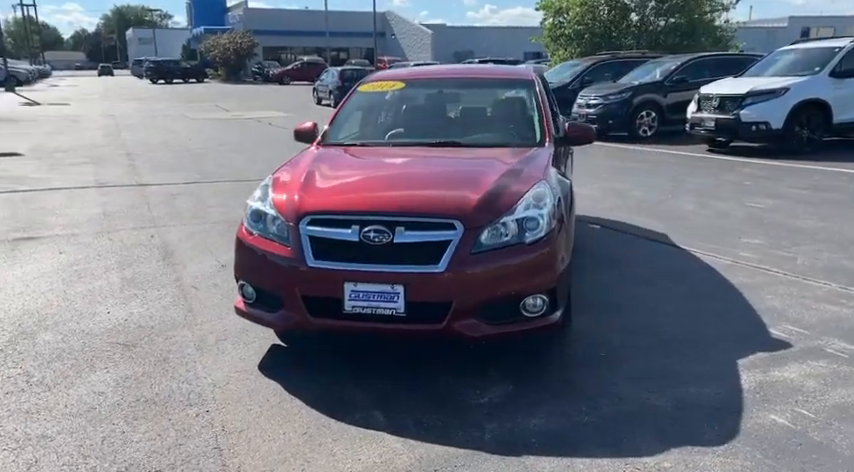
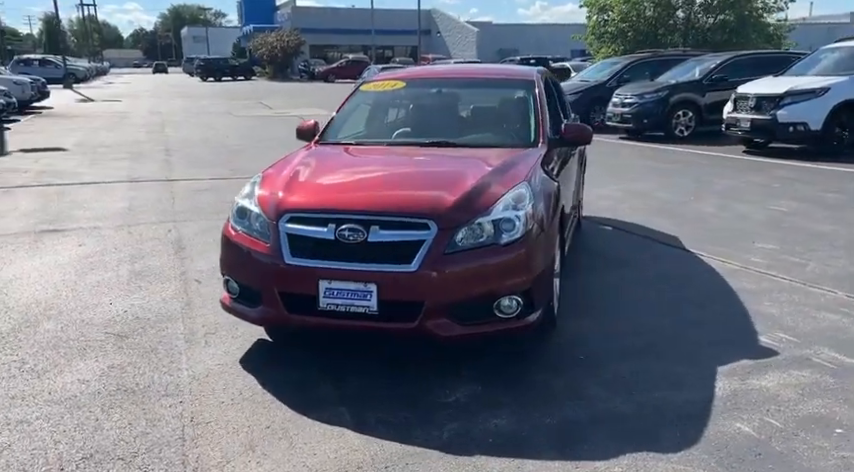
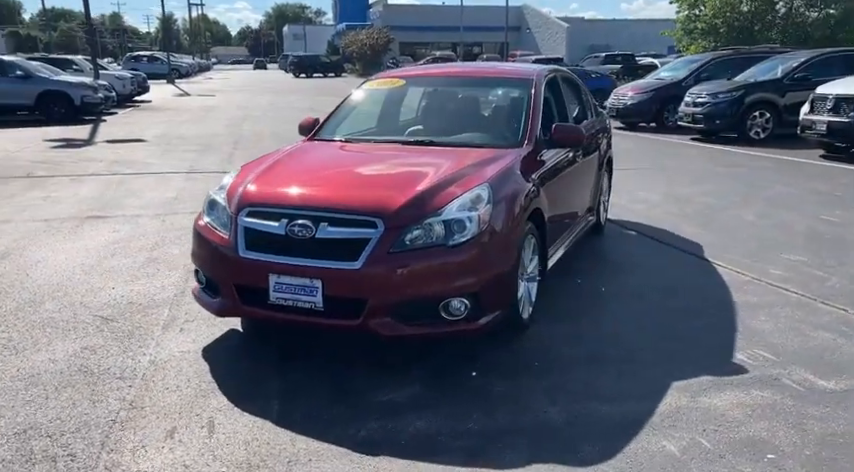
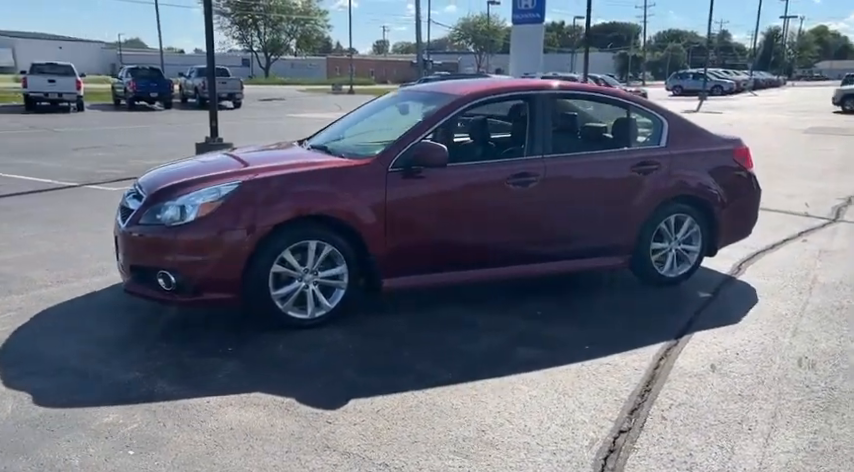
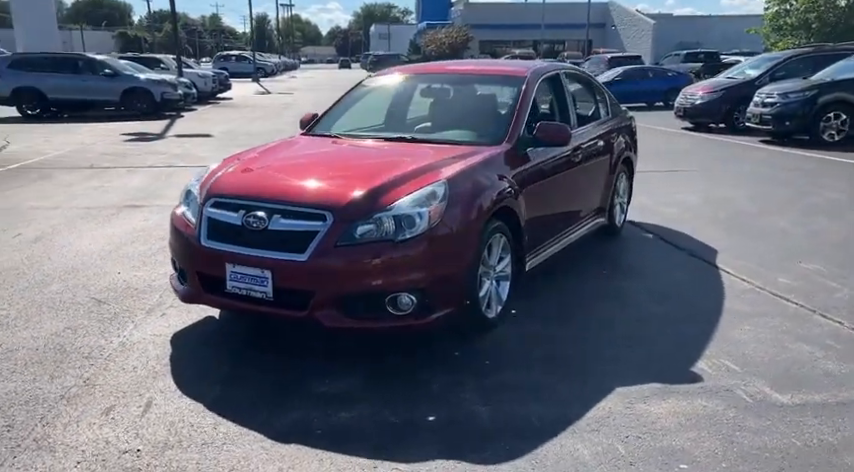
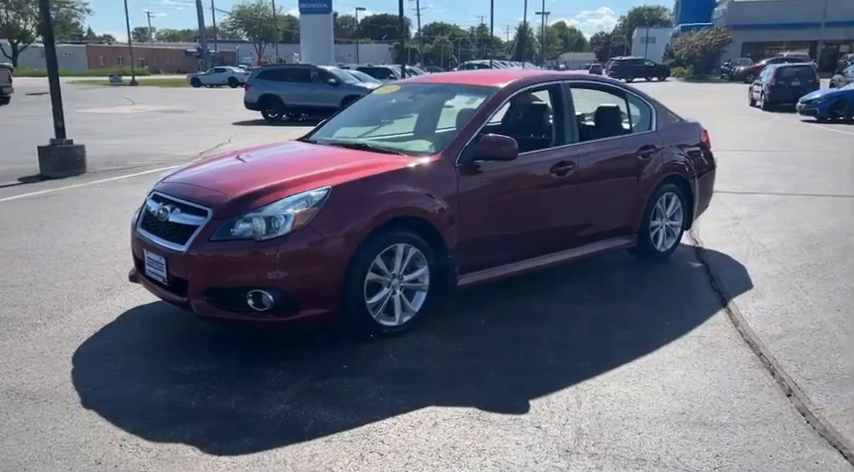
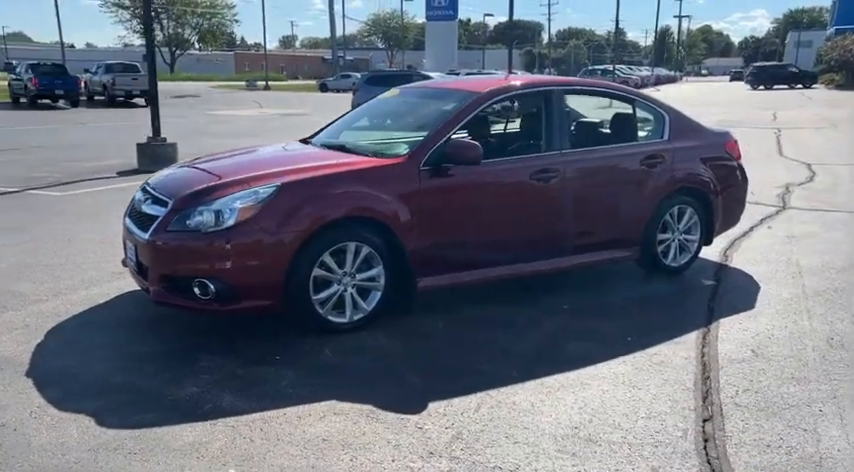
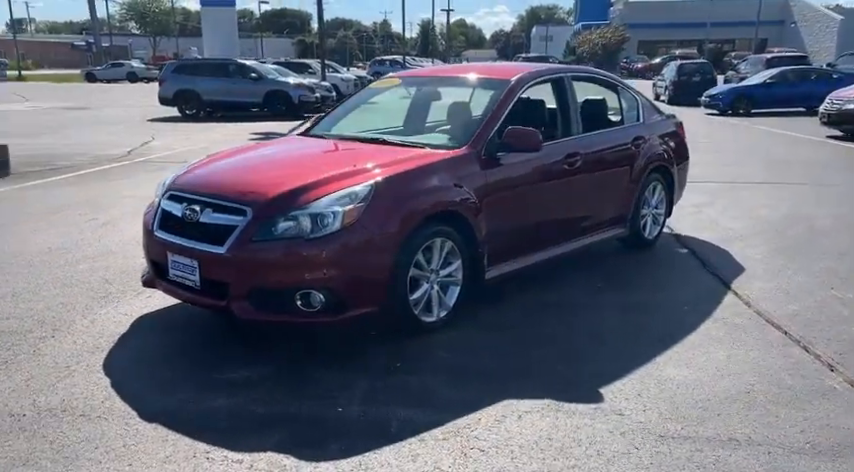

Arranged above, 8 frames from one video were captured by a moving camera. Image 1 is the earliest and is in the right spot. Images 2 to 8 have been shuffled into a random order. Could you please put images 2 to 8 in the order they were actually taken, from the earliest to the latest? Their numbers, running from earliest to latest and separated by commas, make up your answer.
2, 3, 5, 8, 6, 7, 4
